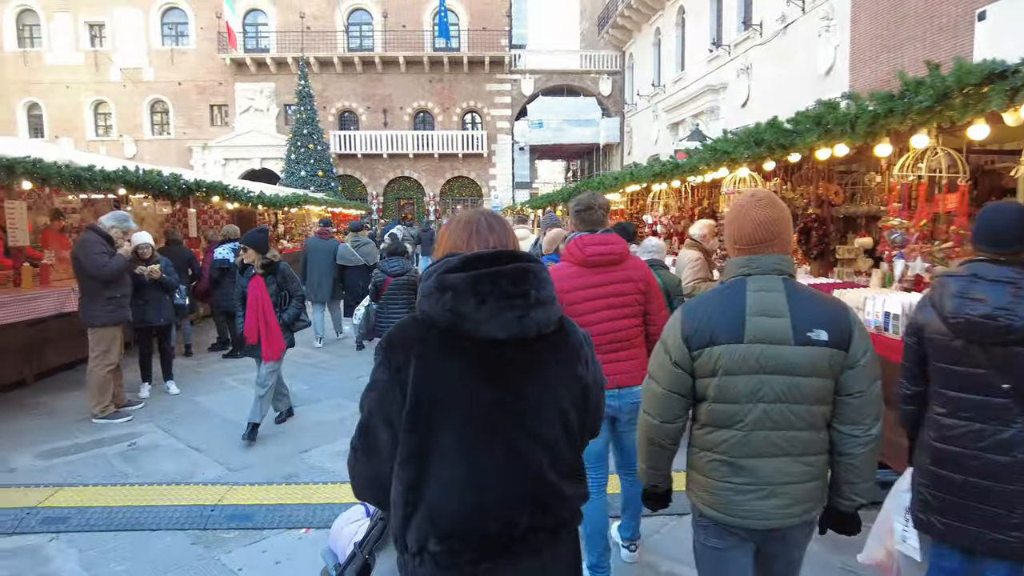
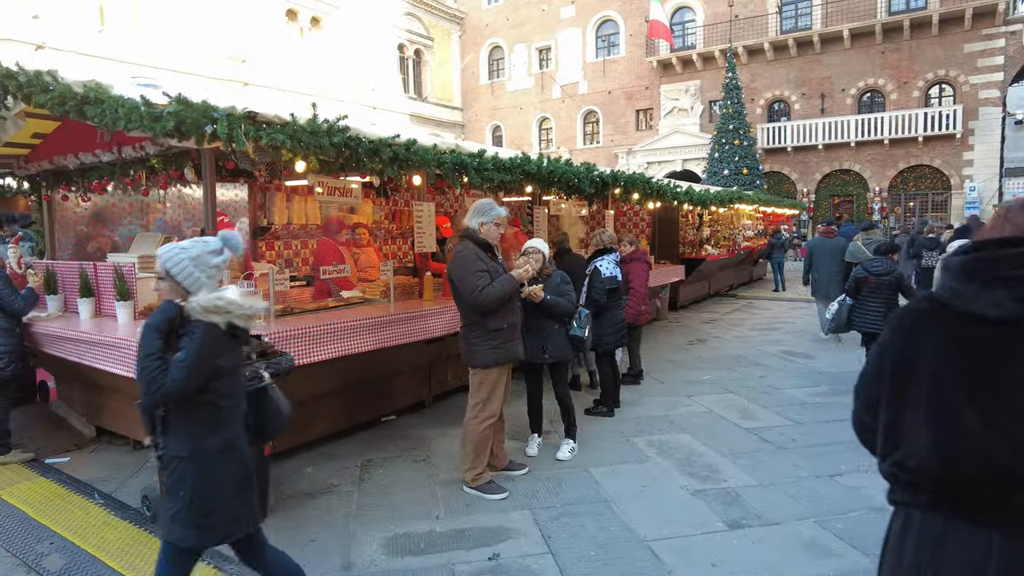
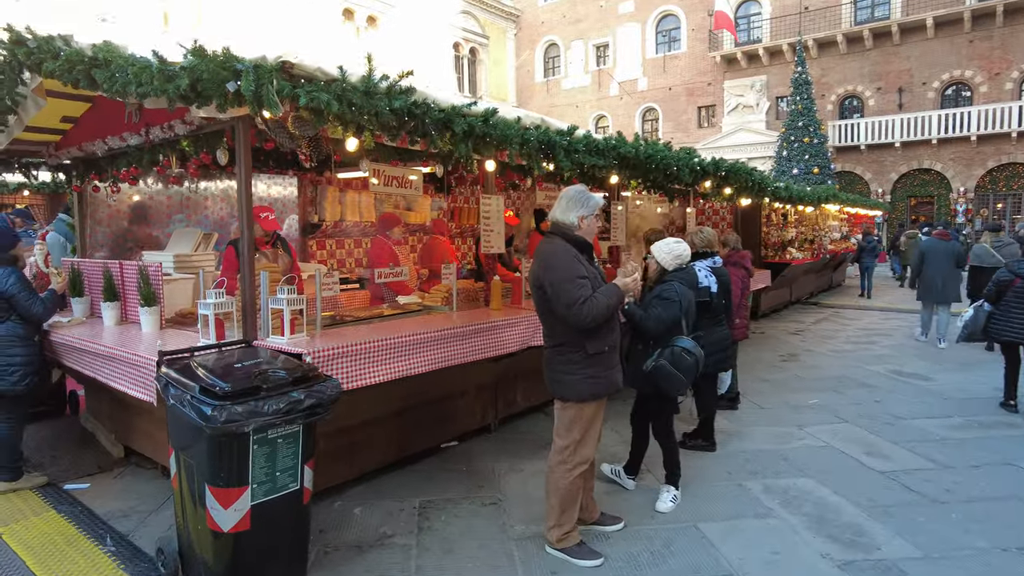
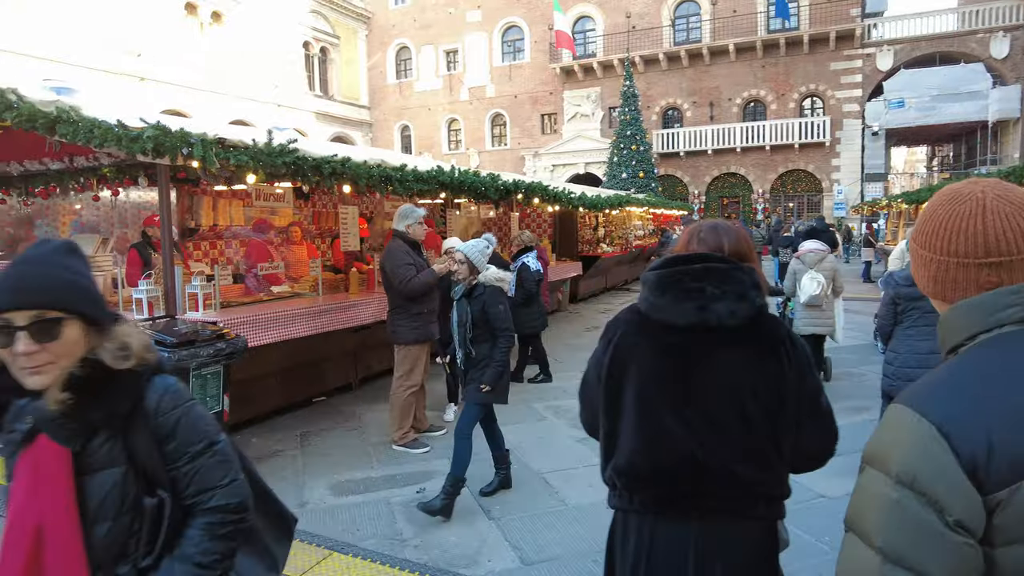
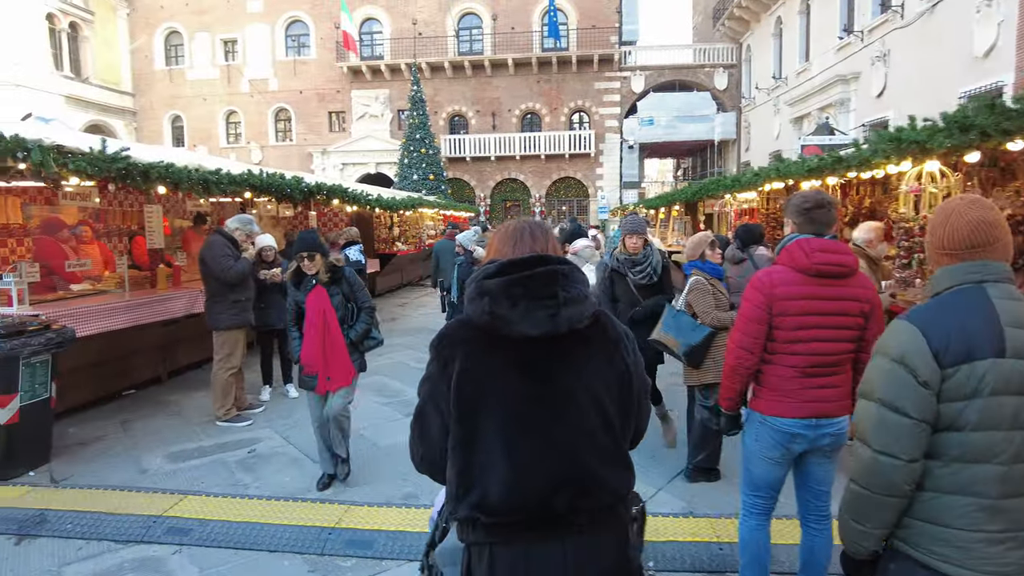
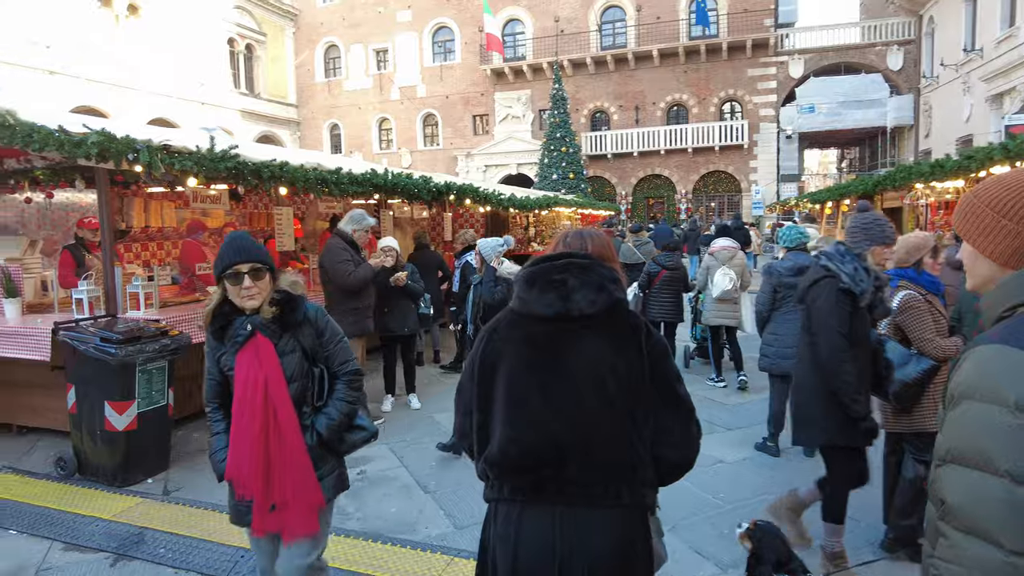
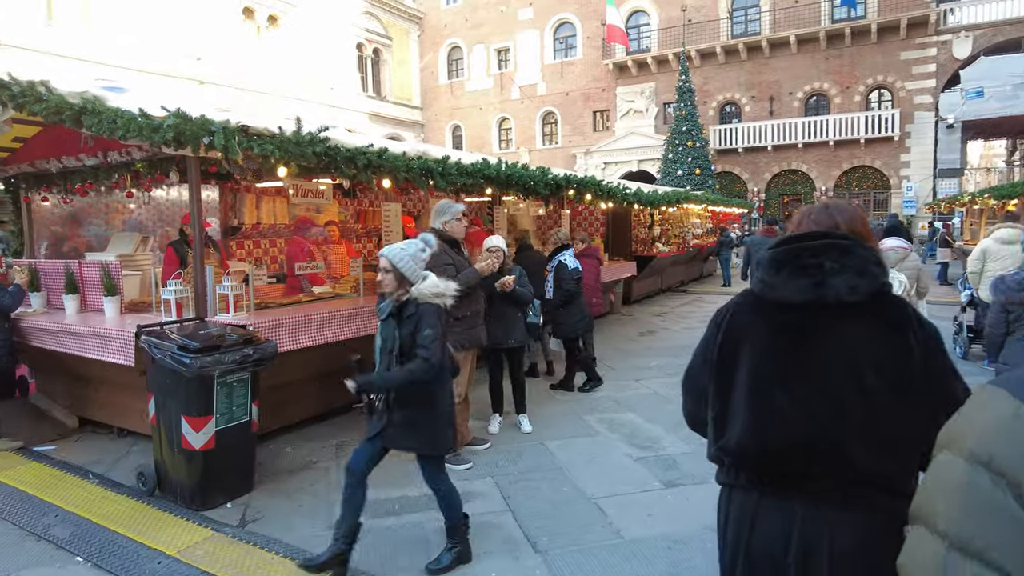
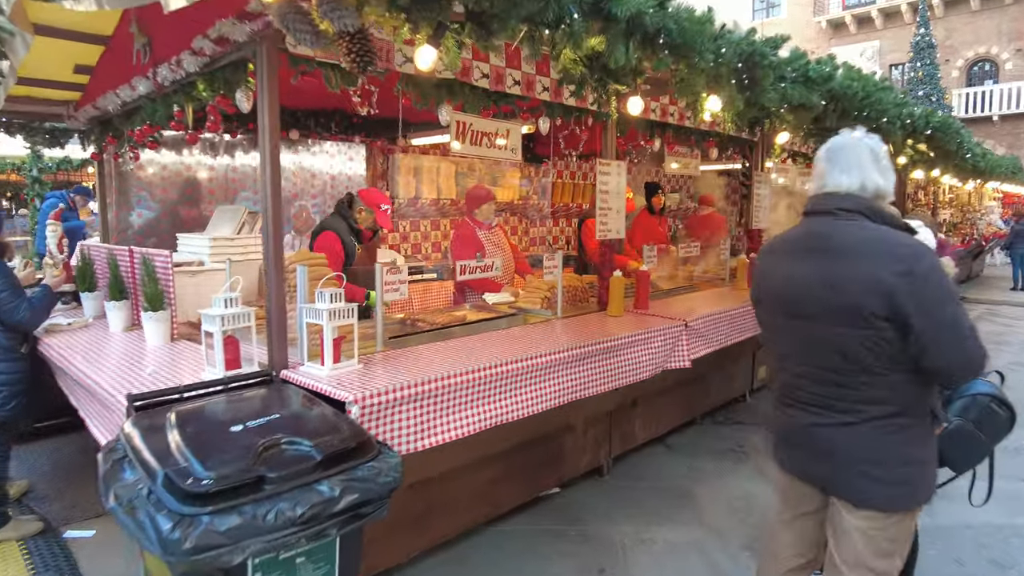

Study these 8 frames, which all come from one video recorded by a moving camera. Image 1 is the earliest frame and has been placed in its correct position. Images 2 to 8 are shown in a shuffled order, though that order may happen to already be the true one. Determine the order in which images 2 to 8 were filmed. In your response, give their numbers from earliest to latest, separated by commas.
5, 6, 4, 7, 2, 3, 8
